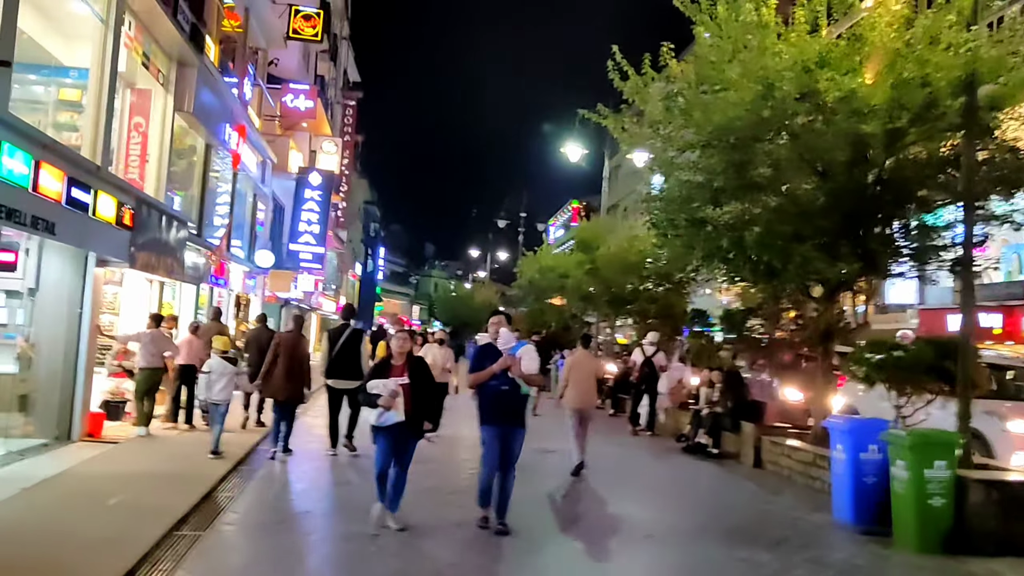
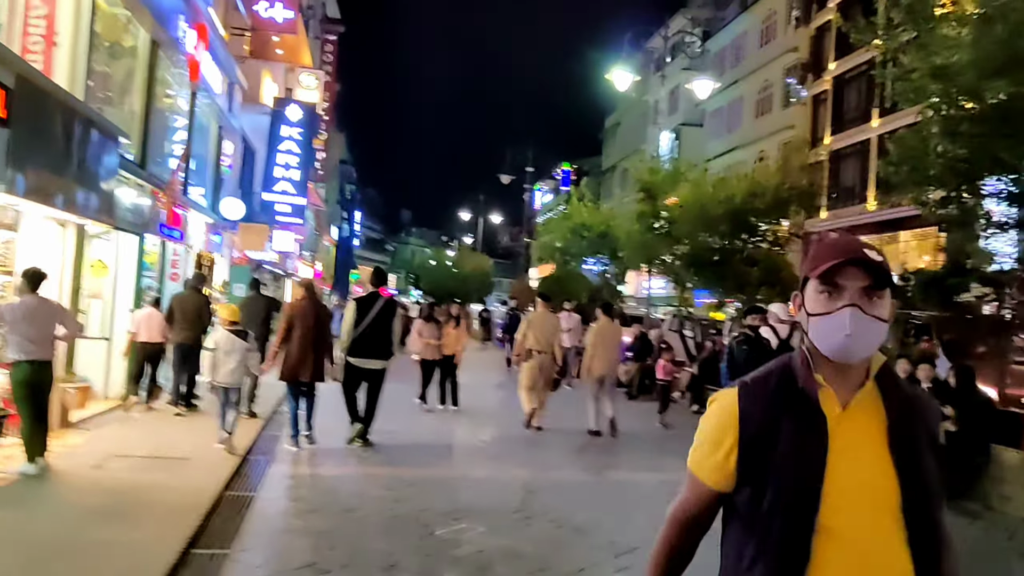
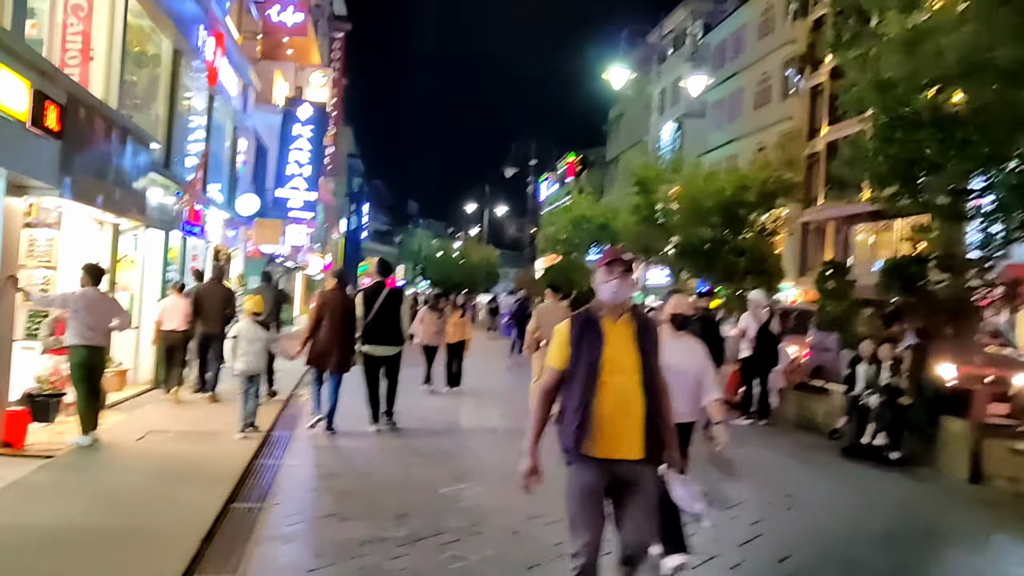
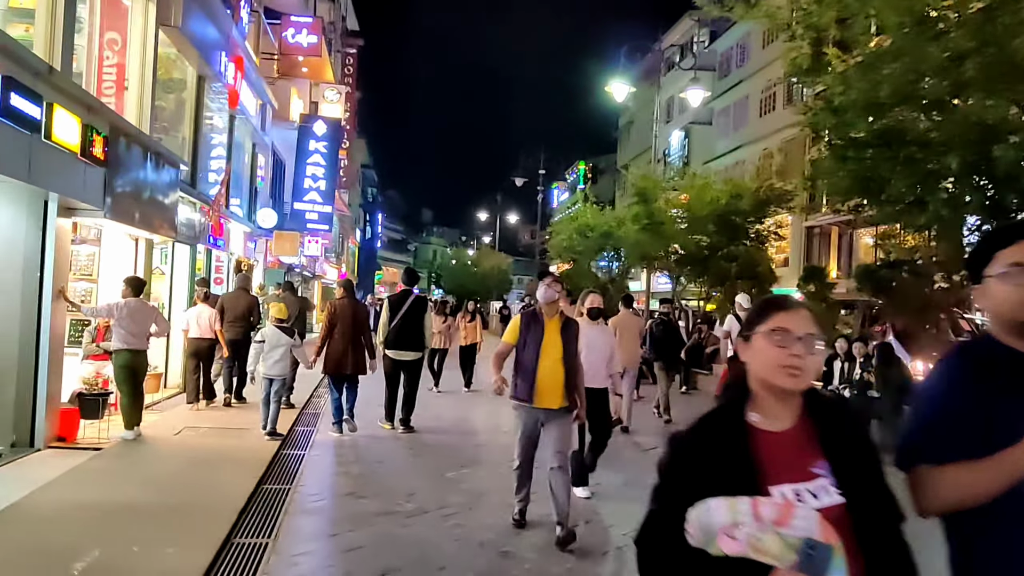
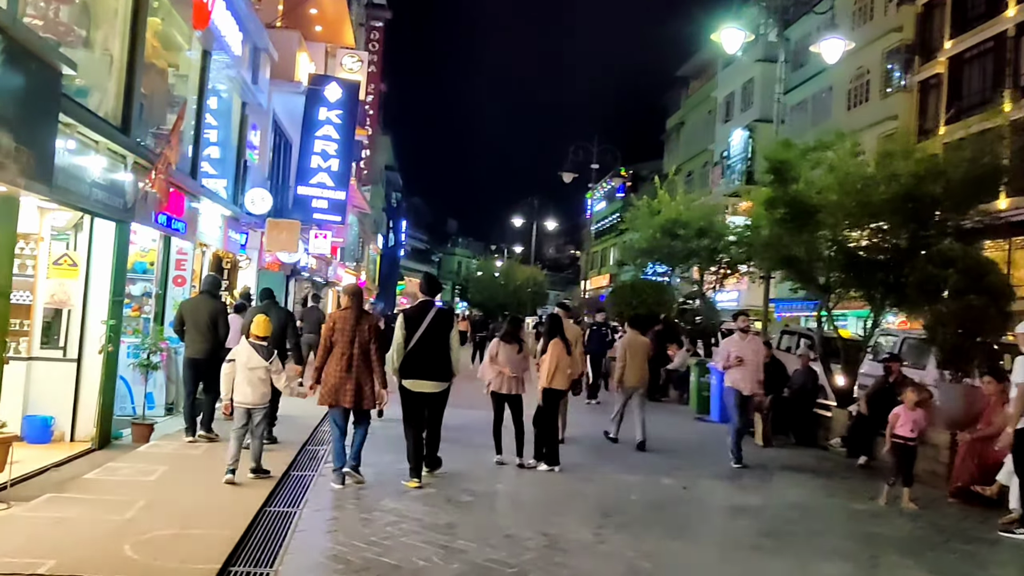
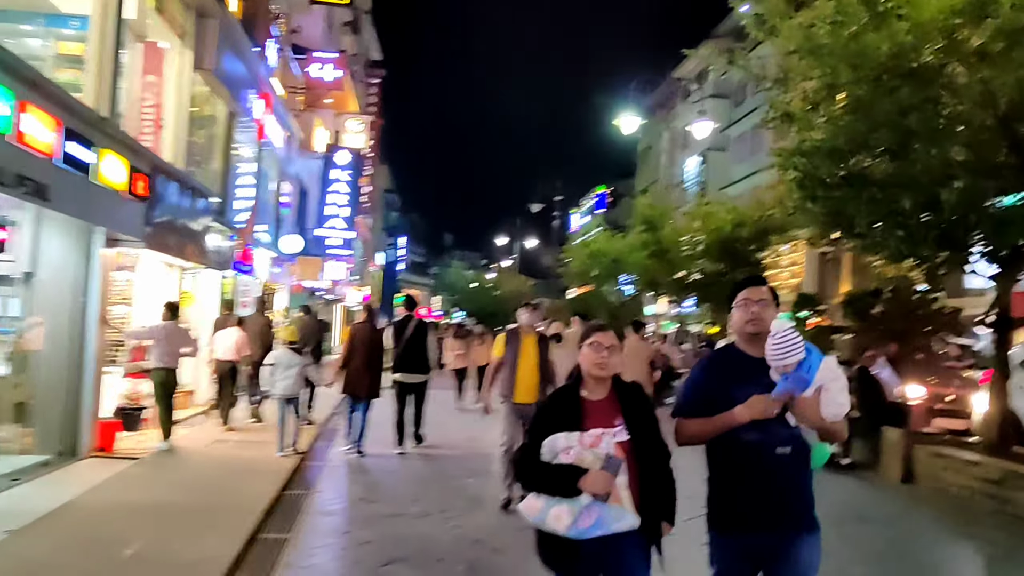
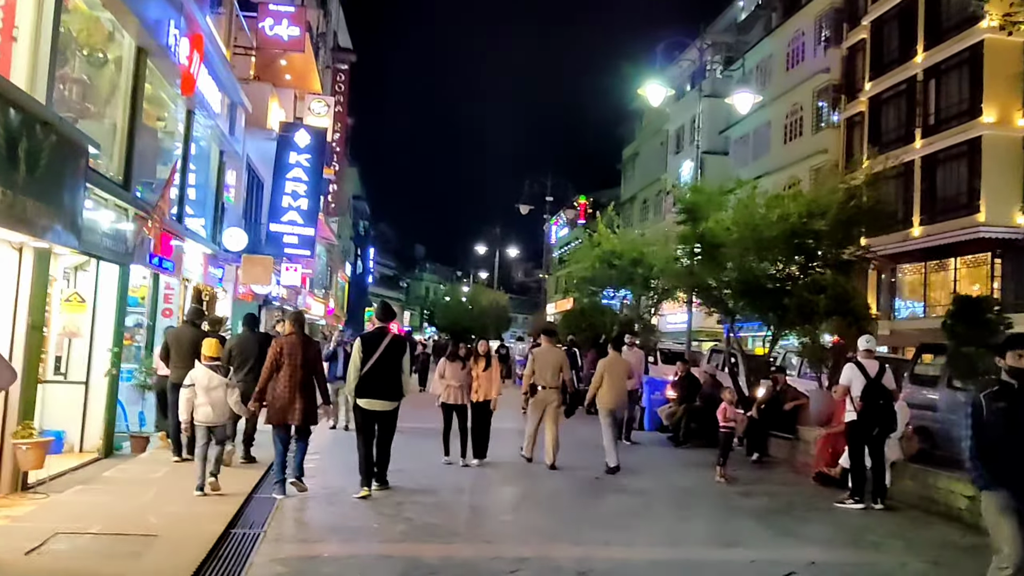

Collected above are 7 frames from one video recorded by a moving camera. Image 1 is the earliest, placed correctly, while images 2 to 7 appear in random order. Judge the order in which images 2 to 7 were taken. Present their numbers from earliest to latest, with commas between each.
6, 4, 3, 2, 7, 5
